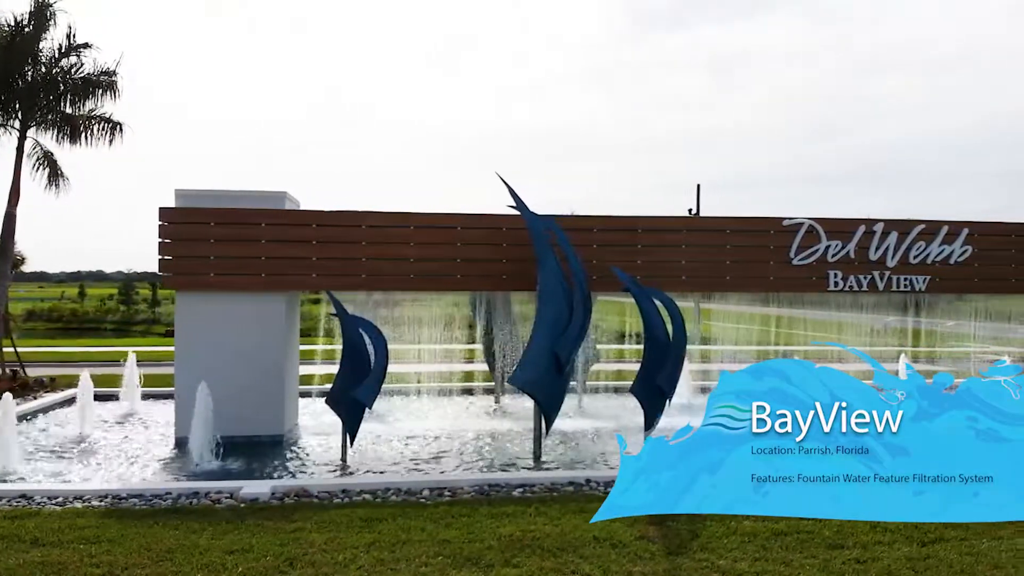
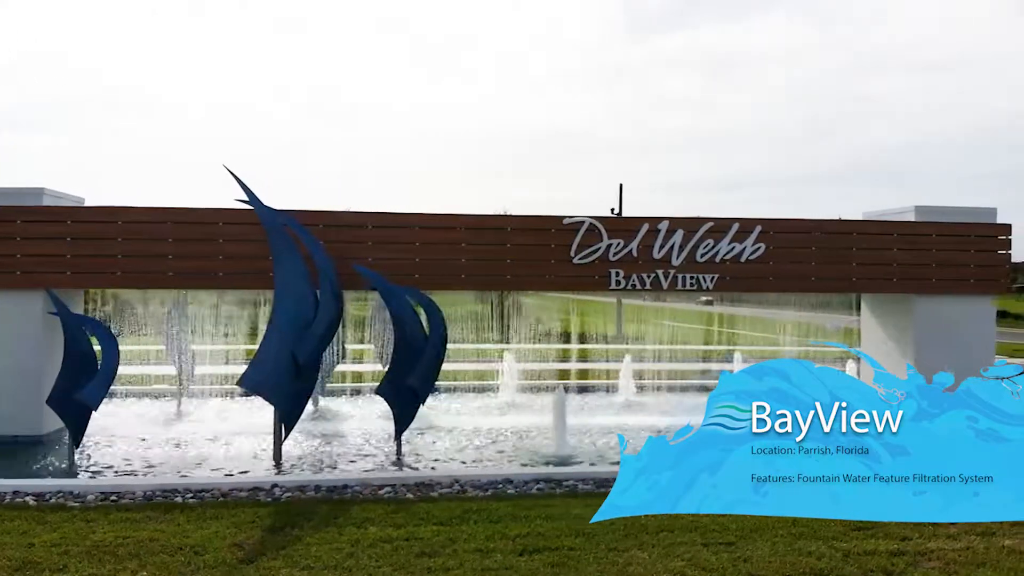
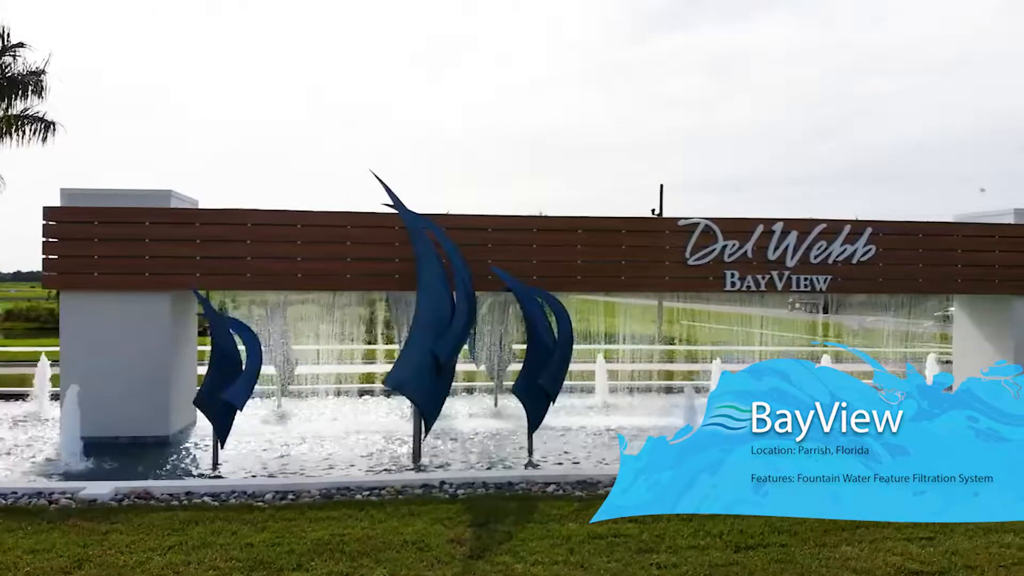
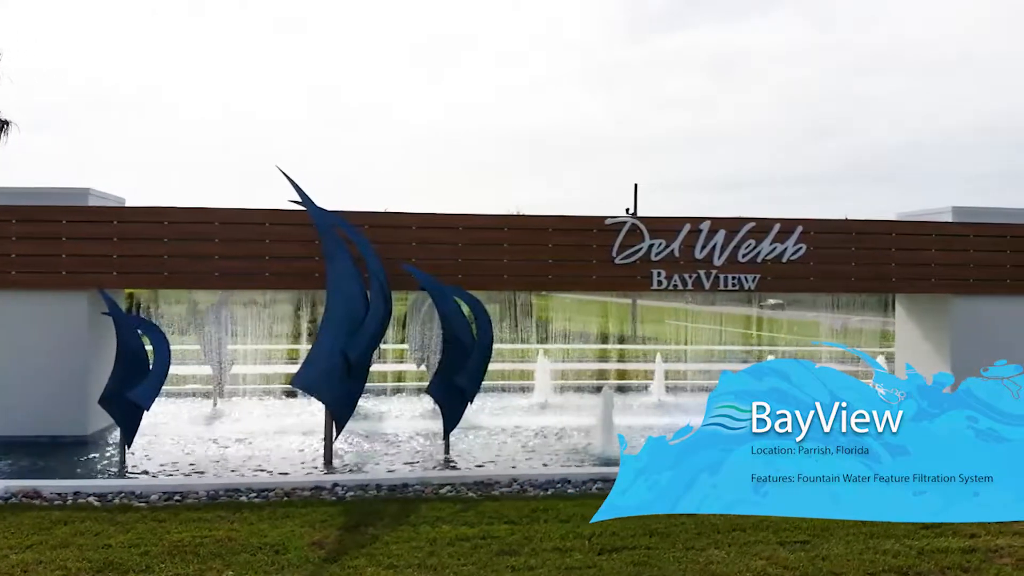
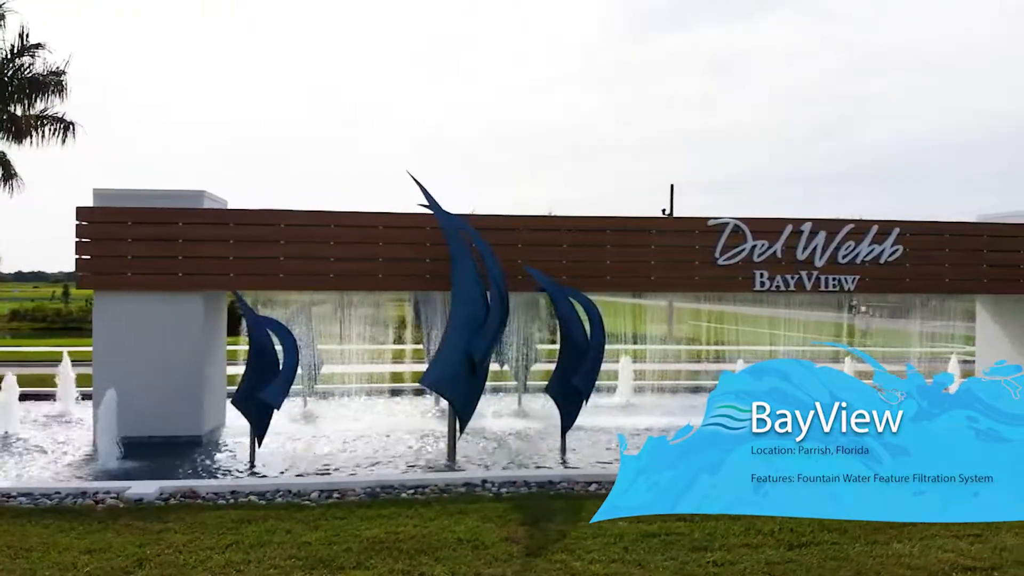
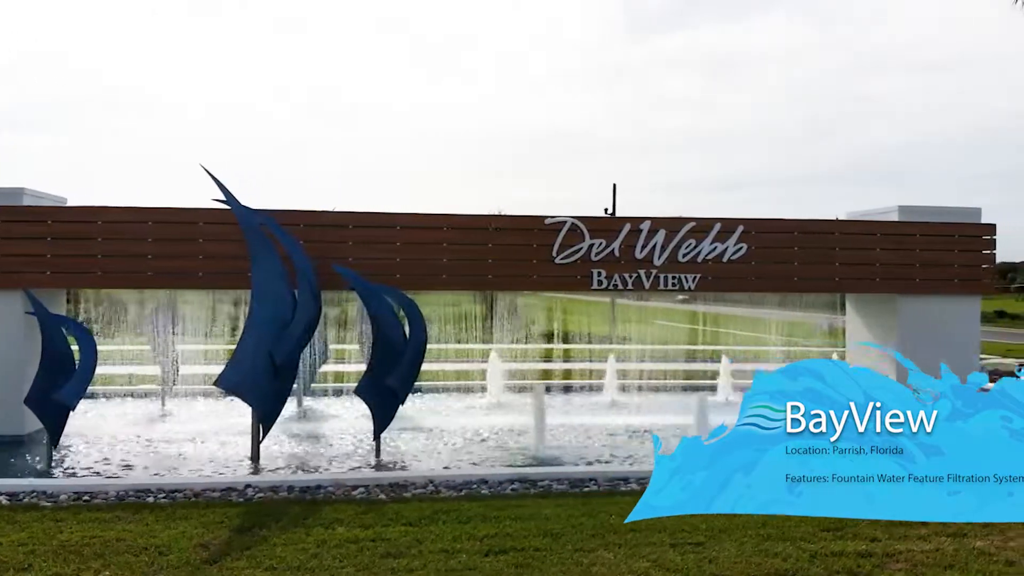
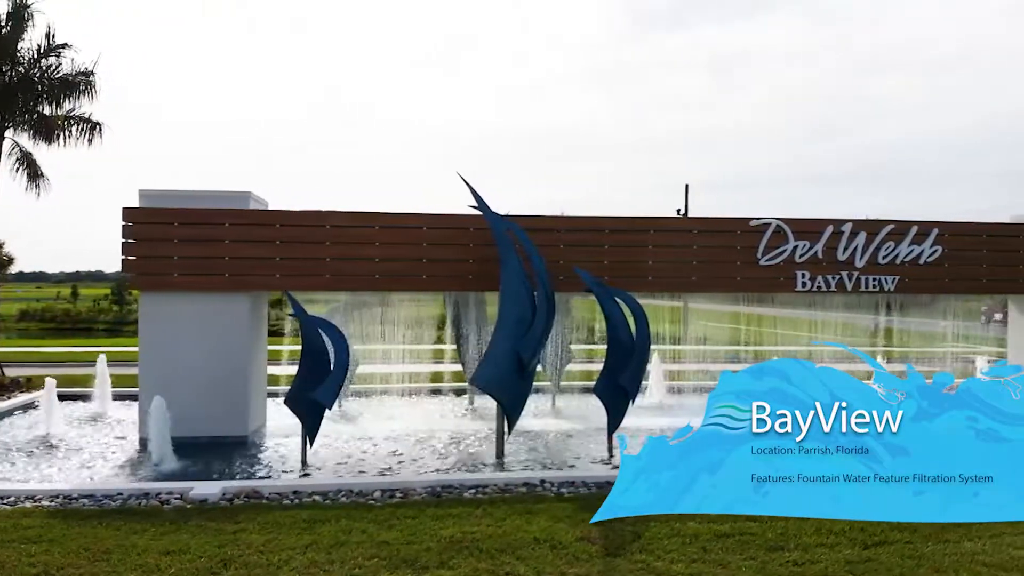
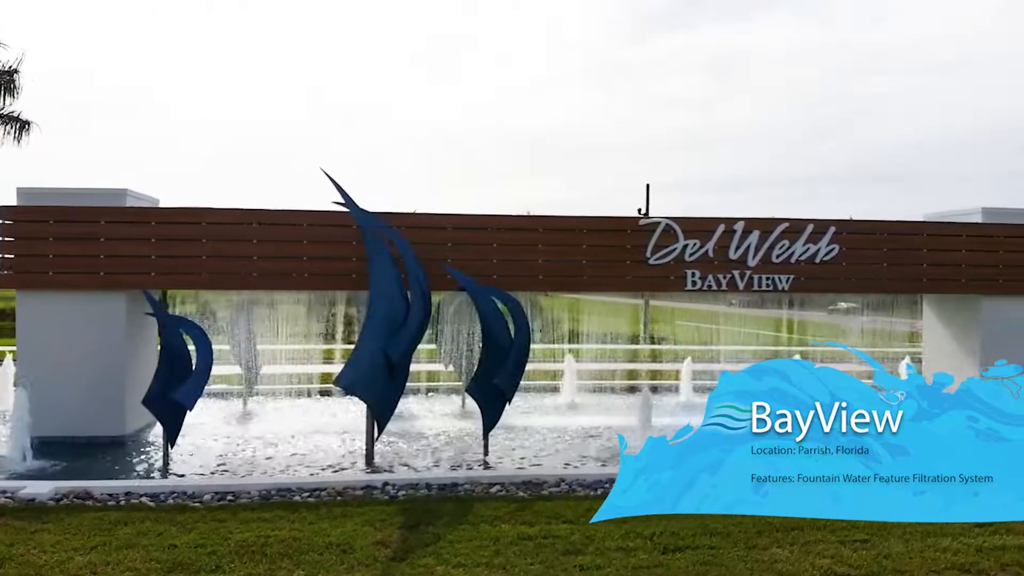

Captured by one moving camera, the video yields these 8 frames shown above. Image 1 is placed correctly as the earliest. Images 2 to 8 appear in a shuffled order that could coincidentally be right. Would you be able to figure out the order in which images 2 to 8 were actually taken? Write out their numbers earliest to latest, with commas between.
7, 5, 3, 8, 4, 2, 6
